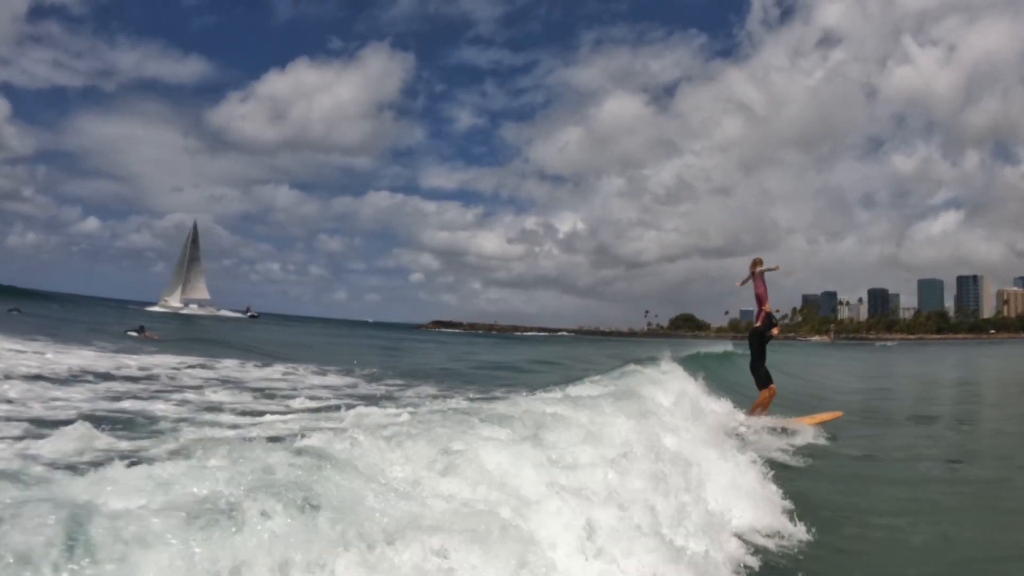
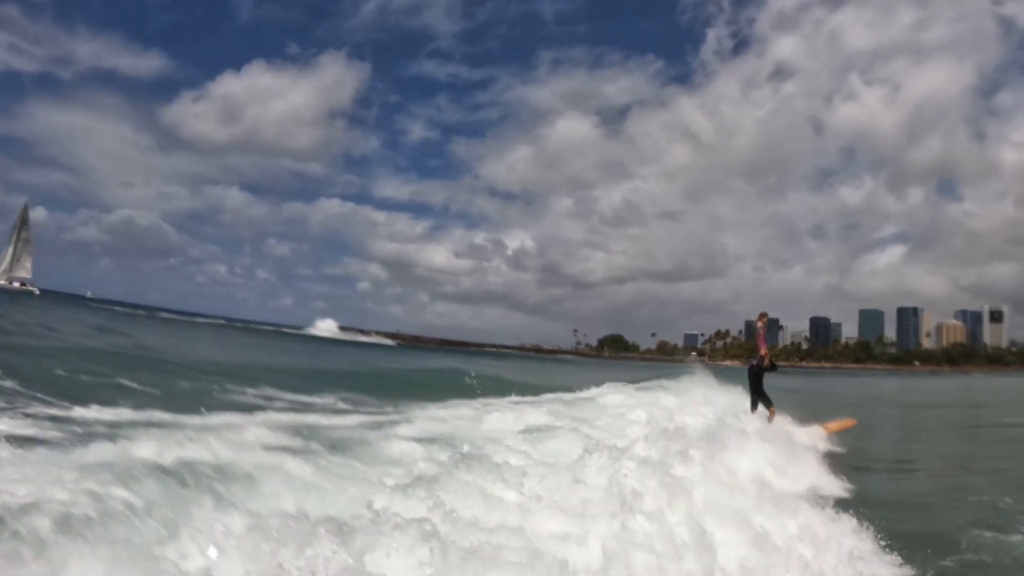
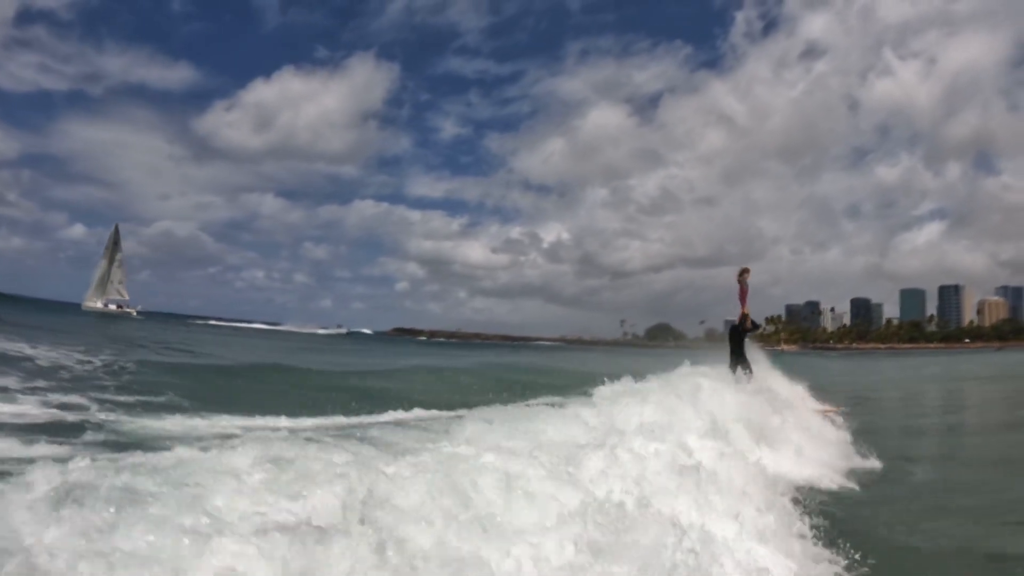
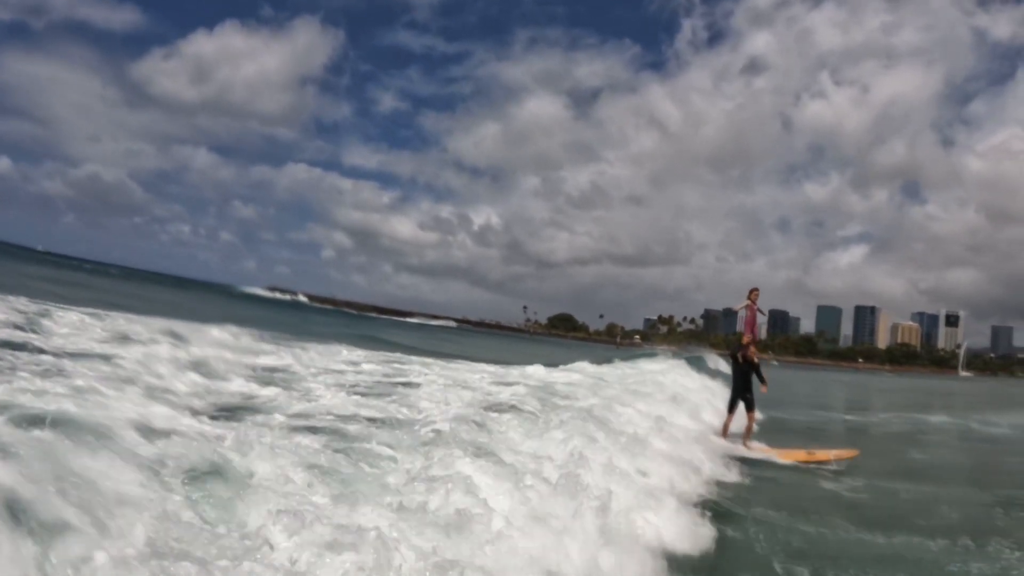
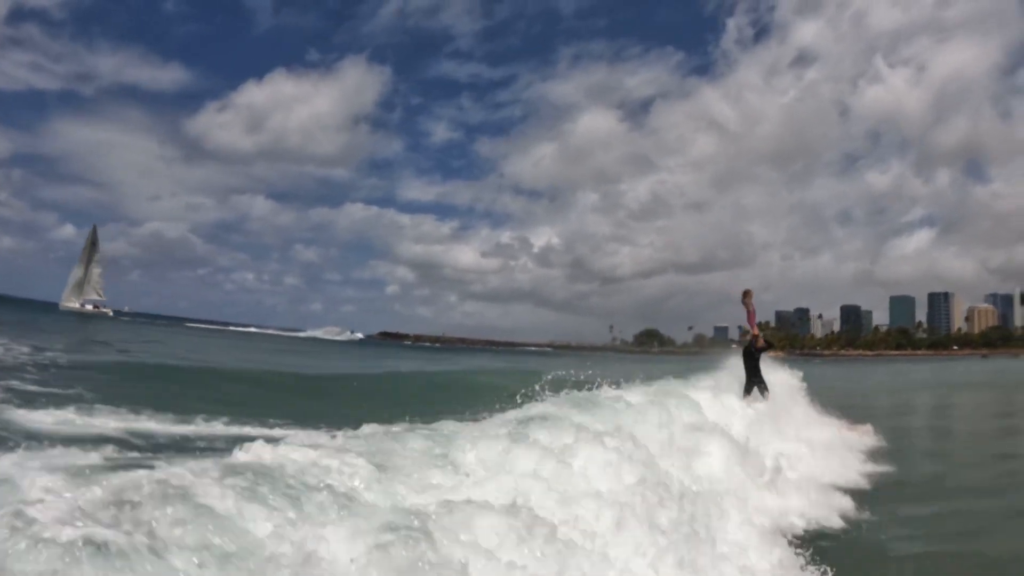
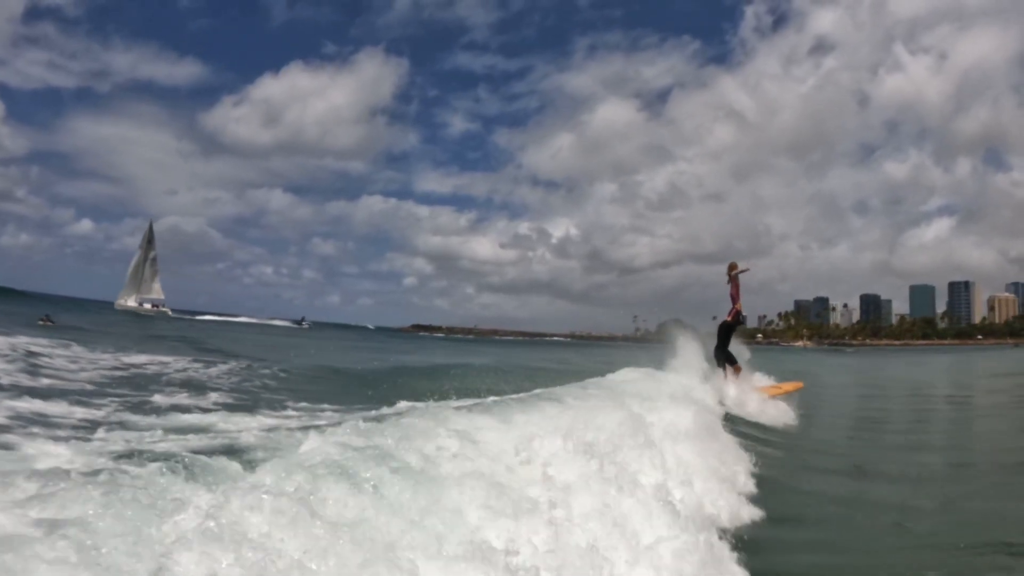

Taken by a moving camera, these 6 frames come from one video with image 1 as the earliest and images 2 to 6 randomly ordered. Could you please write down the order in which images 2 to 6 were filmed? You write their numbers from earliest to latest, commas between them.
6, 3, 5, 2, 4
